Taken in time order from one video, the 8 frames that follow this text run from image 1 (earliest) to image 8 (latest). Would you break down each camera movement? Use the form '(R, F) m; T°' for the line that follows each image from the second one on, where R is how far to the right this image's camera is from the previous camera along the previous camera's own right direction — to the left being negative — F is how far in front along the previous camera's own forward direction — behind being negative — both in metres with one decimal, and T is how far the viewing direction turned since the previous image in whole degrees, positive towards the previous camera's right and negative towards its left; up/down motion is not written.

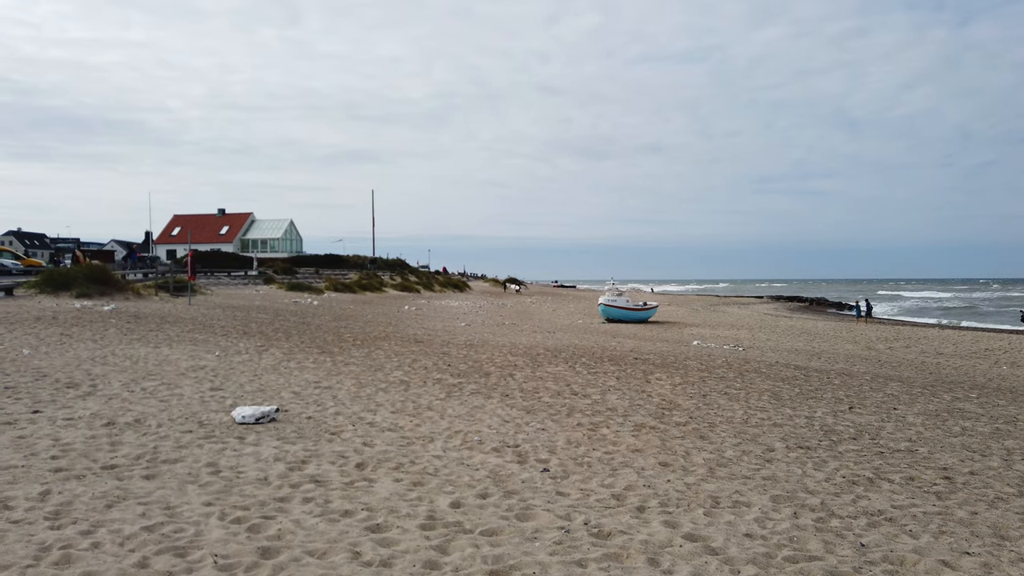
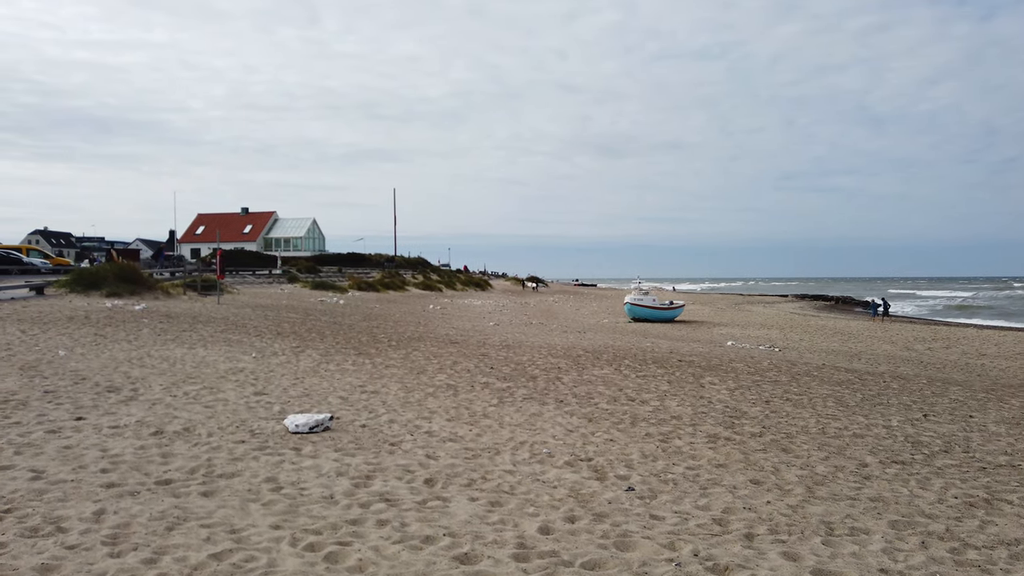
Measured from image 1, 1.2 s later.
(-0.5, +0.5) m; -1°
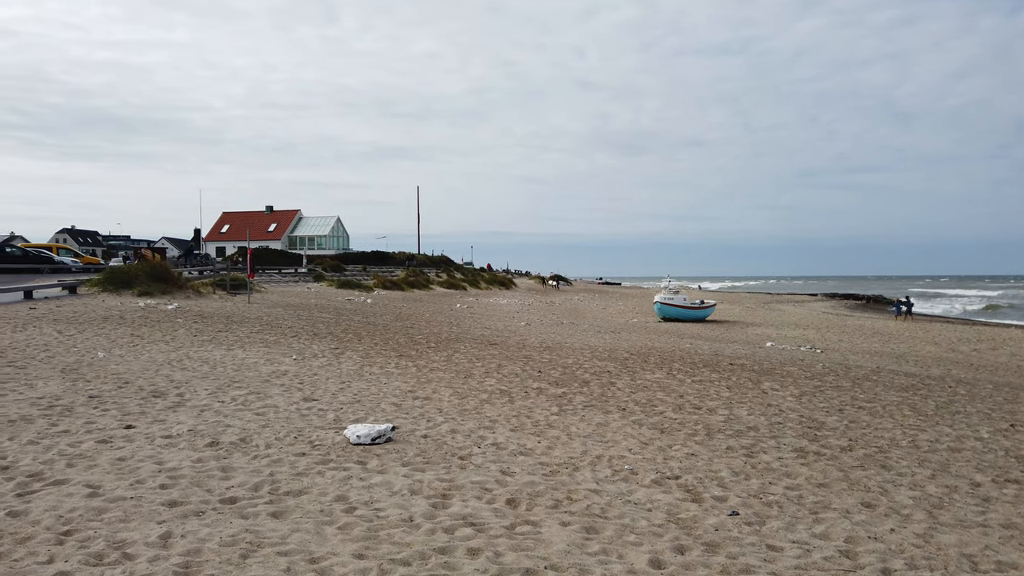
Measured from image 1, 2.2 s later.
(-0.5, +0.5) m; -2°
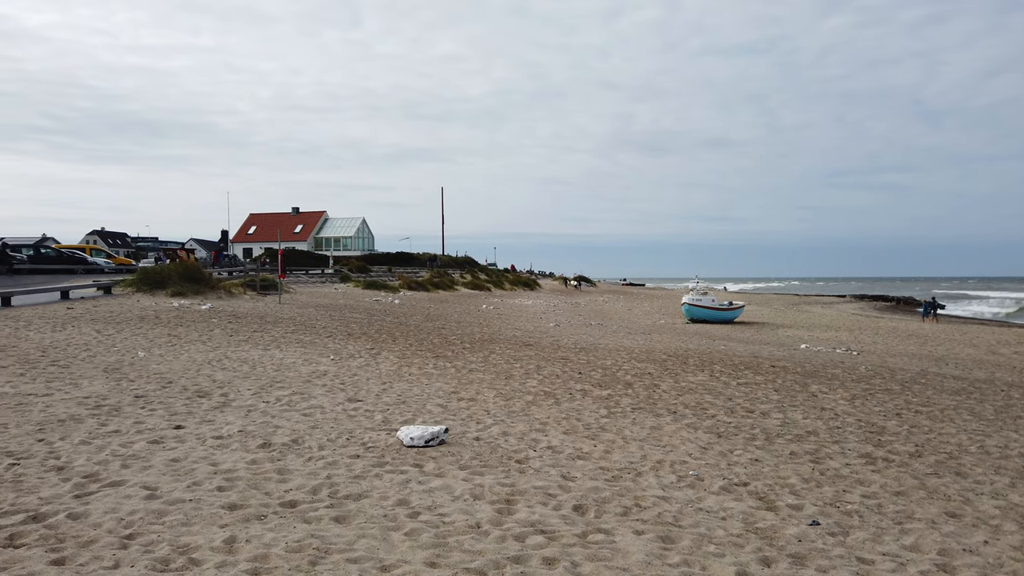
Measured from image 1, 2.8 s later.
(-0.3, +0.2) m; -2°
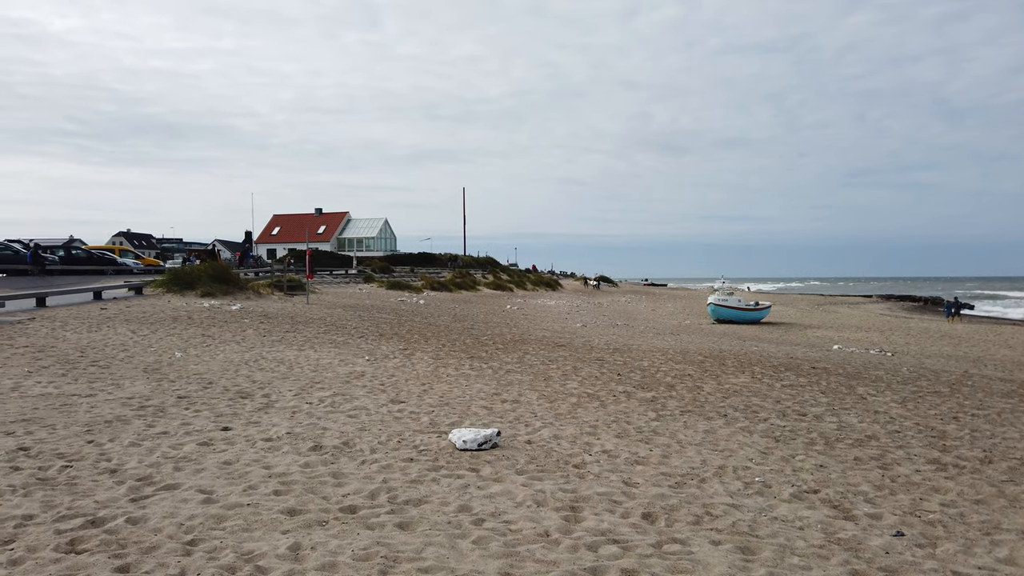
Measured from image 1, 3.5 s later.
(-0.3, +0.2) m; -2°
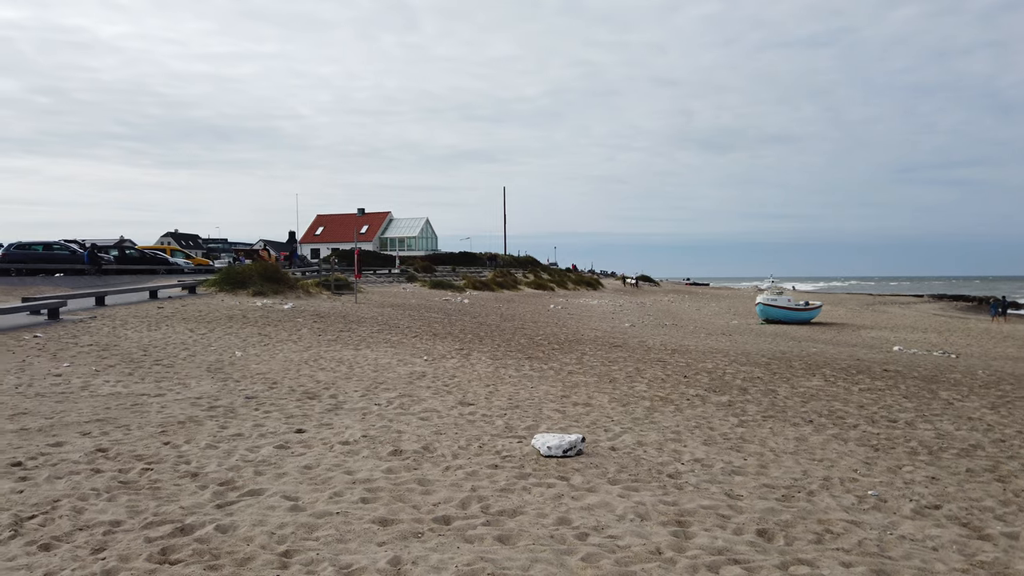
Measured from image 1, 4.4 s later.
(-0.4, +0.3) m; -3°
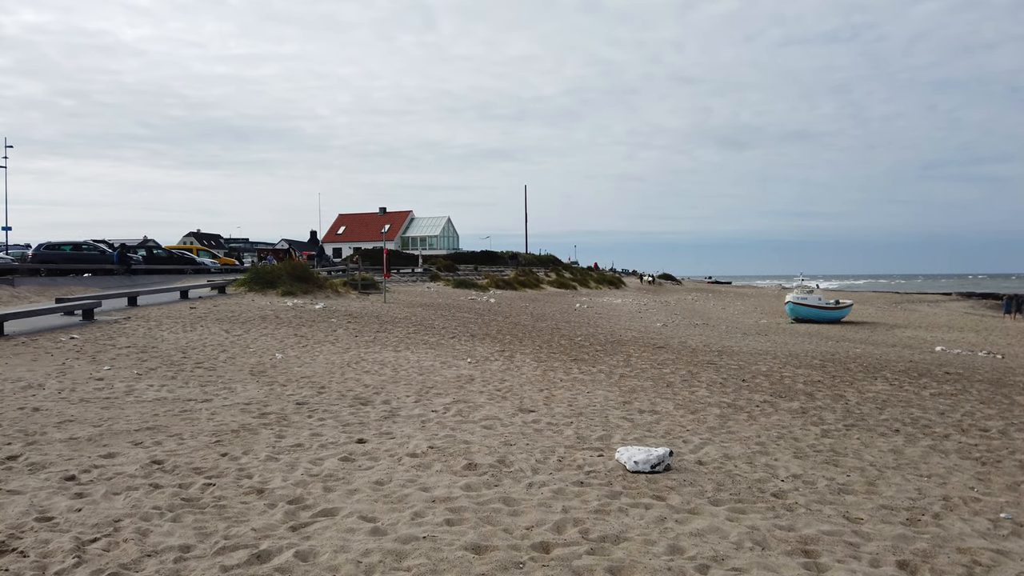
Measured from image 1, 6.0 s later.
(-0.5, +0.4) m; -1°
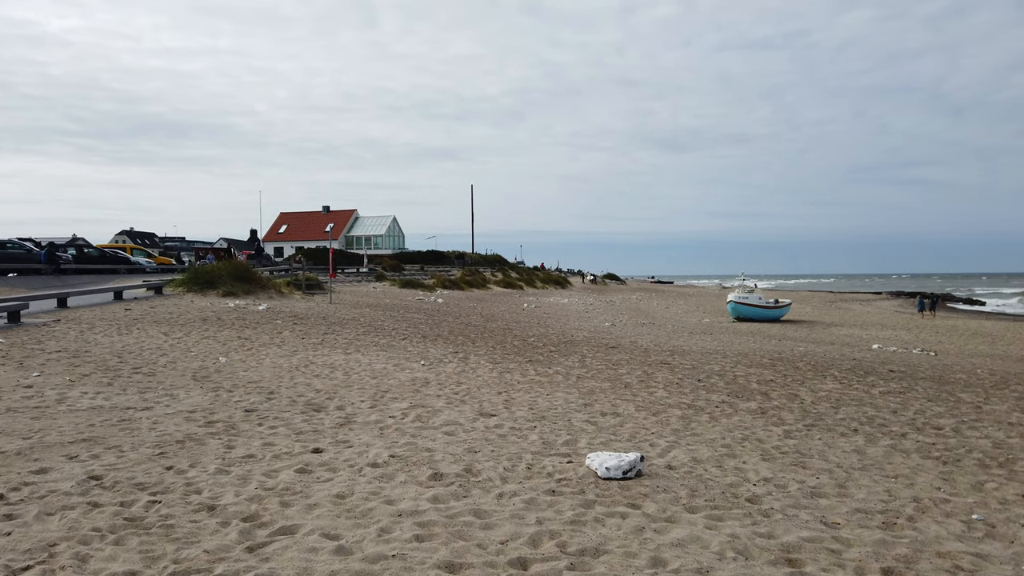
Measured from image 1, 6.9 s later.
(-0.2, +0.2) m; +4°
